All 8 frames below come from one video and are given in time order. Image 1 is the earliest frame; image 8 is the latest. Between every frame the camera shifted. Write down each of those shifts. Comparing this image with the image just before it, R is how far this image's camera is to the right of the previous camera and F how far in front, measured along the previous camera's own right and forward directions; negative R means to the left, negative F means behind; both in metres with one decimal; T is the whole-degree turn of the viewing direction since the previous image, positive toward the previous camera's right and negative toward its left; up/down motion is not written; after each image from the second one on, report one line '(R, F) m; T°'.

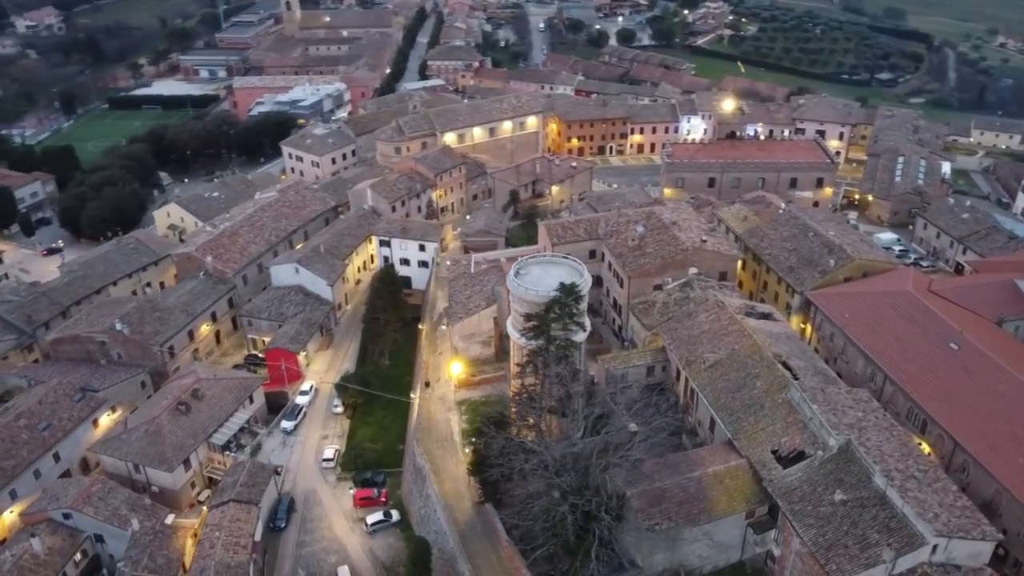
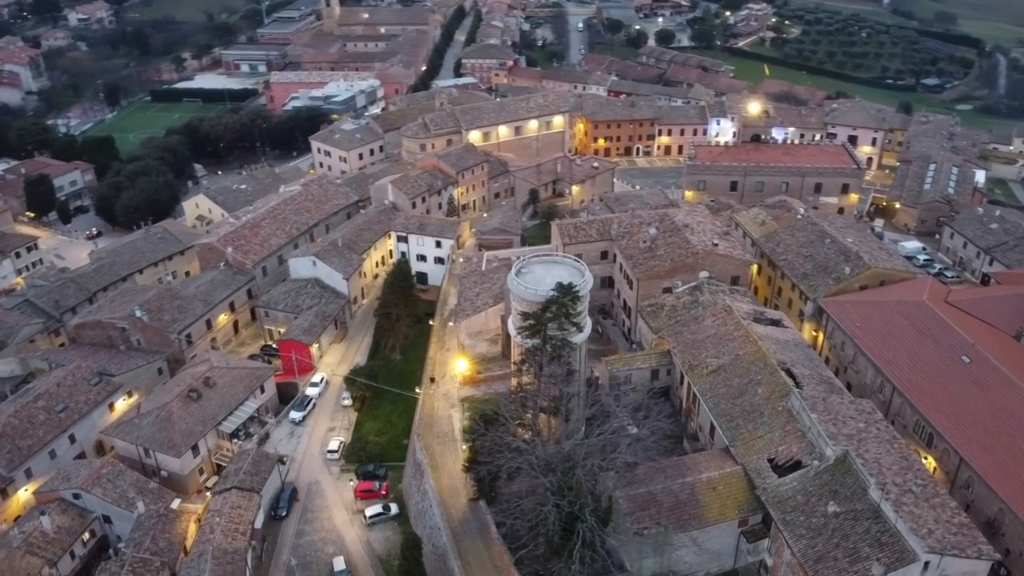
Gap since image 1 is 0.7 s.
(+1.2, +0.1) m; -3°
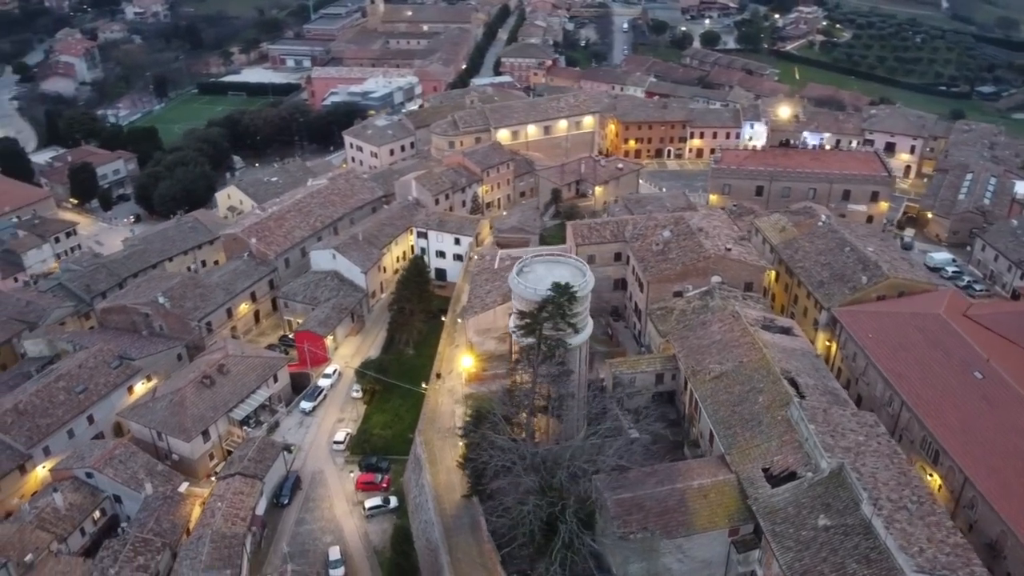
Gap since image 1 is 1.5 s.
(+1.3, +0.1) m; -3°
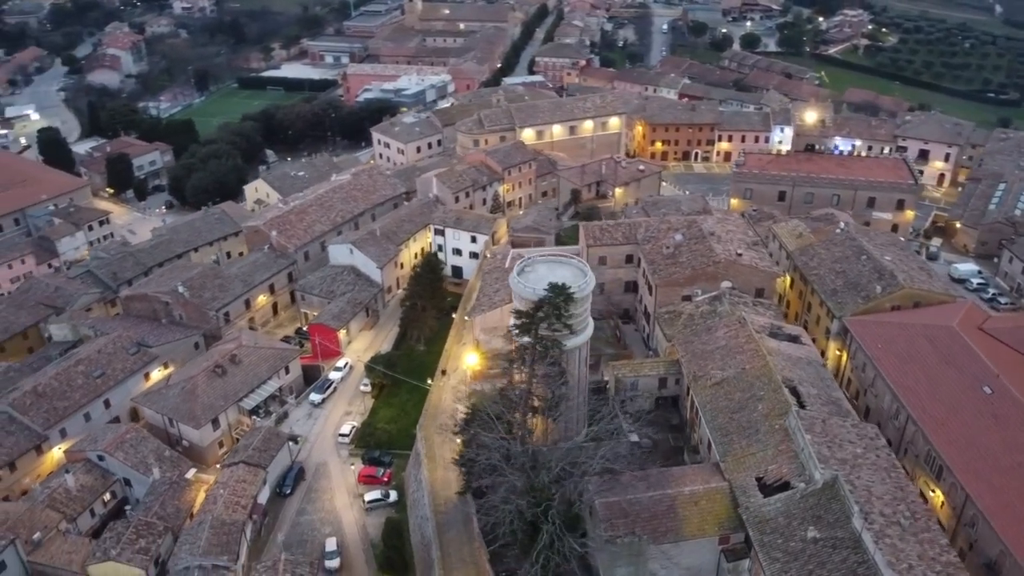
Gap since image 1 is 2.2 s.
(+1.2, 0.0) m; -2°
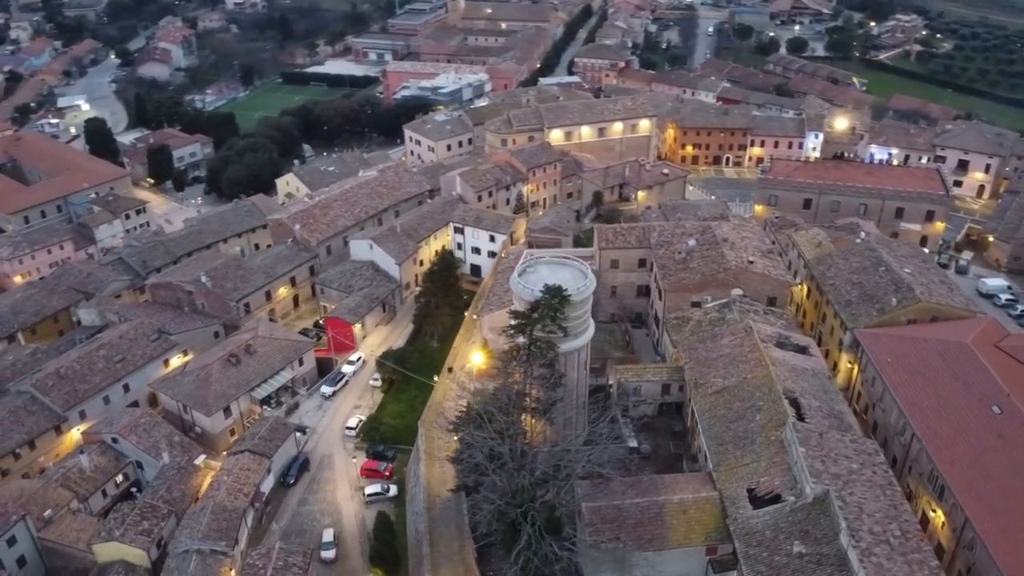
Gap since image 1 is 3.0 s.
(+1.3, 0.0) m; -3°
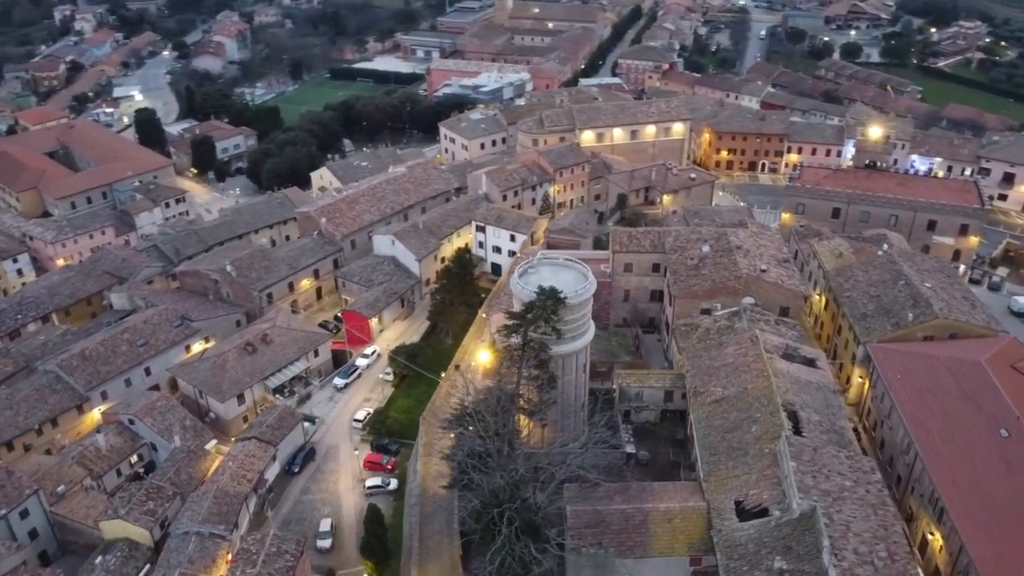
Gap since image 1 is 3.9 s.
(+1.5, 0.0) m; -3°
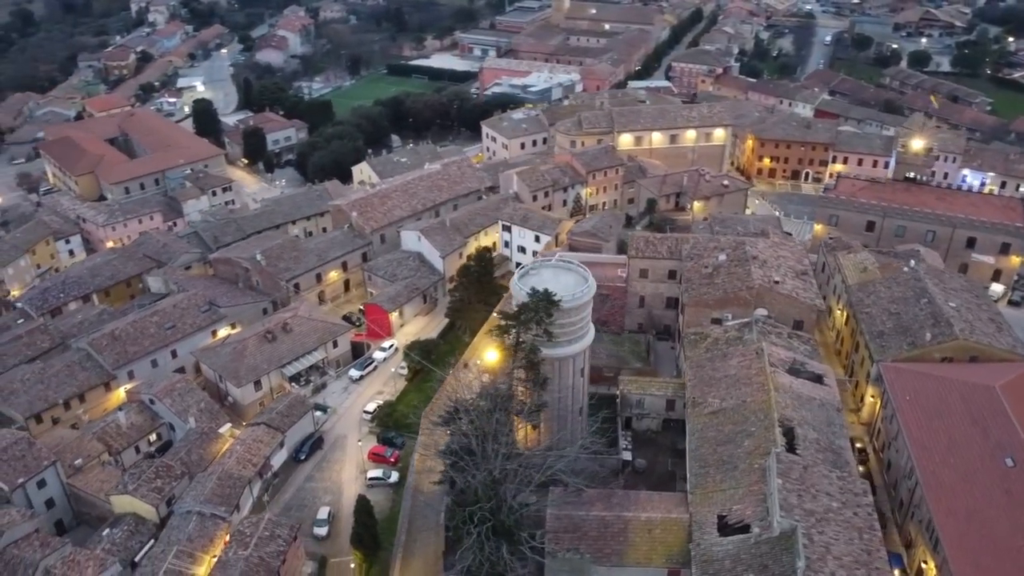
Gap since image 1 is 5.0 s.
(+1.8, 0.0) m; -4°
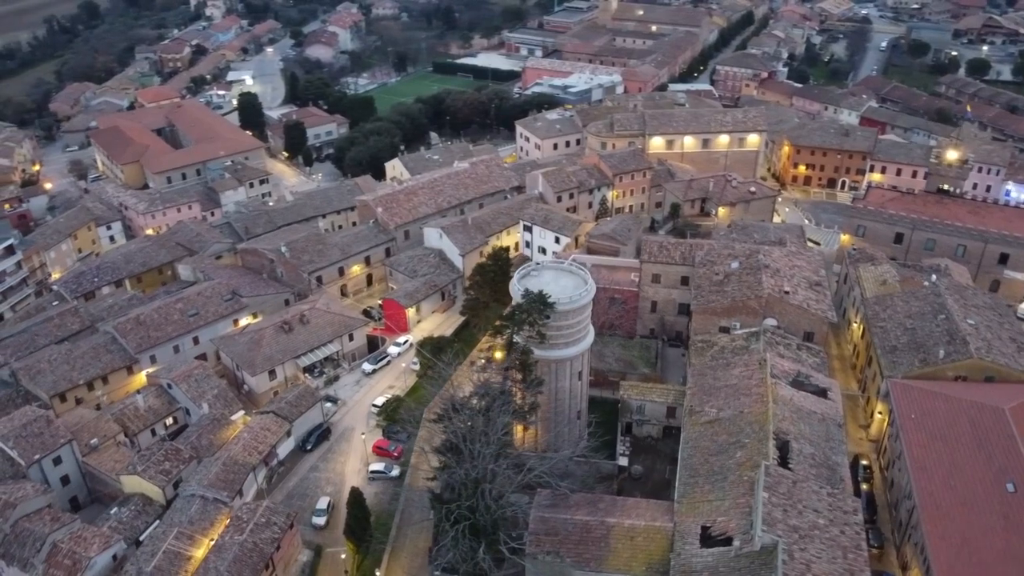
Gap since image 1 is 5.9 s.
(+1.5, -0.1) m; -3°
